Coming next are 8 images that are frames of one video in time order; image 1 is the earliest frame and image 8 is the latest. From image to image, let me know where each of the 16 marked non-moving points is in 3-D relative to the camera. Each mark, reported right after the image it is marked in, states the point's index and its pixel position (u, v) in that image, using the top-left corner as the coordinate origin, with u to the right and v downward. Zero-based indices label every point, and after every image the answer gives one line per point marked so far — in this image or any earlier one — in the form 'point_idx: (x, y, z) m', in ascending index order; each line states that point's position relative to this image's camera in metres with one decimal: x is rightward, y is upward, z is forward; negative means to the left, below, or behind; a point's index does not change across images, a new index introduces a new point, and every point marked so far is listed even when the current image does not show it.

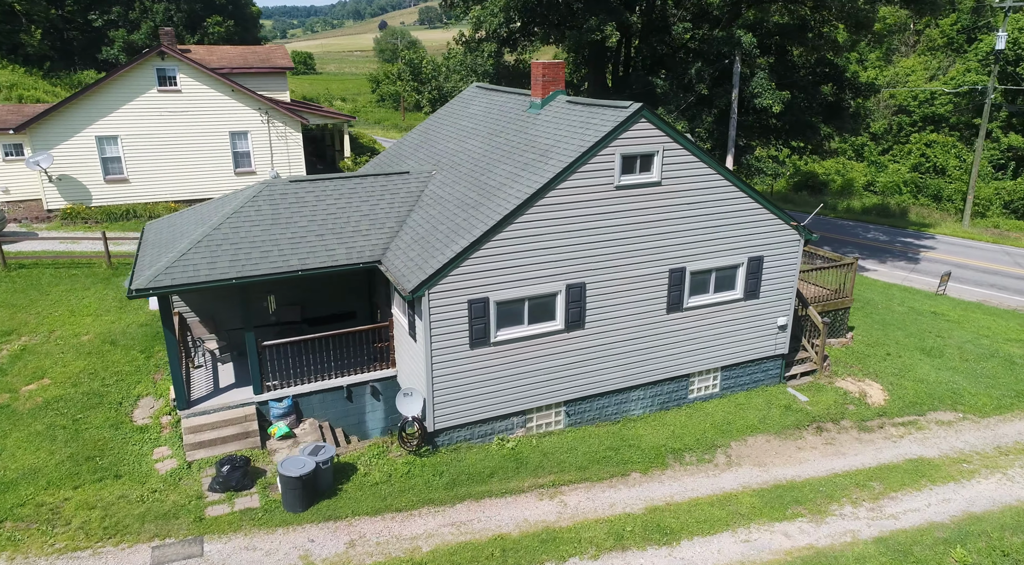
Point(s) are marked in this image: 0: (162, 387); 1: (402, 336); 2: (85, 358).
0: (-7.1, -2.1, +14.8) m
1: (-2.1, -1.0, +13.8) m
2: (-9.2, -1.6, +15.7) m
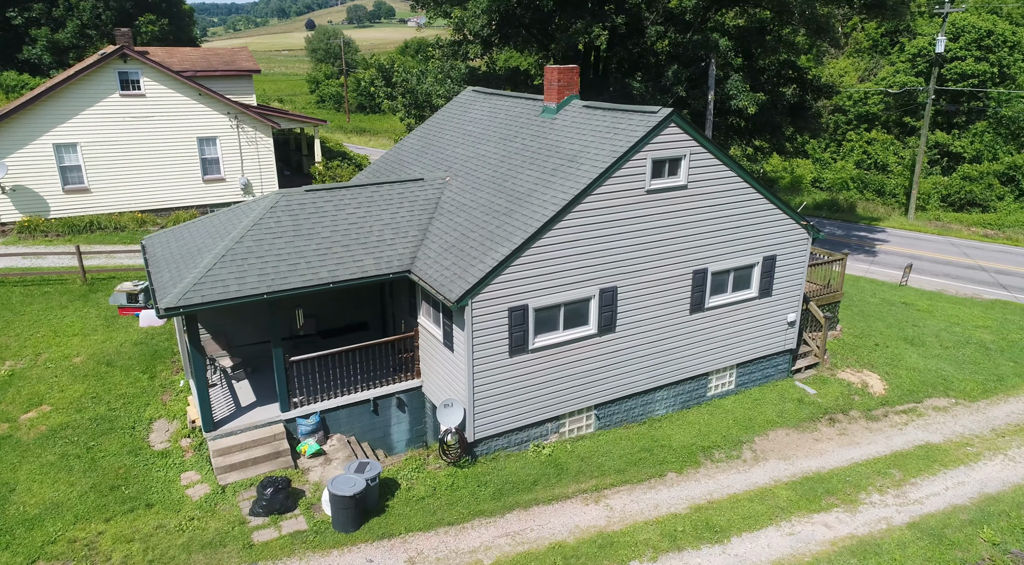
0: (-6.6, -2.4, +14.1) m
1: (-1.5, -1.2, +13.6) m
2: (-8.8, -2.0, +14.8) m
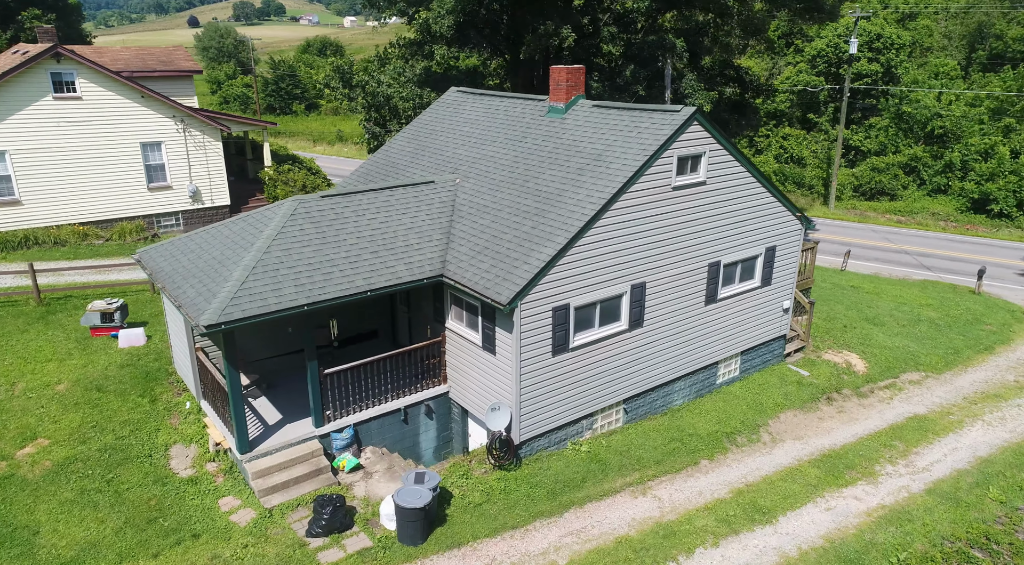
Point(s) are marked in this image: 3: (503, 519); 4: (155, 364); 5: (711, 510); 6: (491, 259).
0: (-5.9, -2.7, +13.2) m
1: (-0.9, -1.2, +13.4) m
2: (-8.2, -2.4, +13.6) m
3: (-0.1, -3.8, +11.6) m
4: (-7.6, -1.8, +15.5) m
5: (+3.4, -3.8, +12.2) m
6: (-0.4, +0.4, +12.7) m
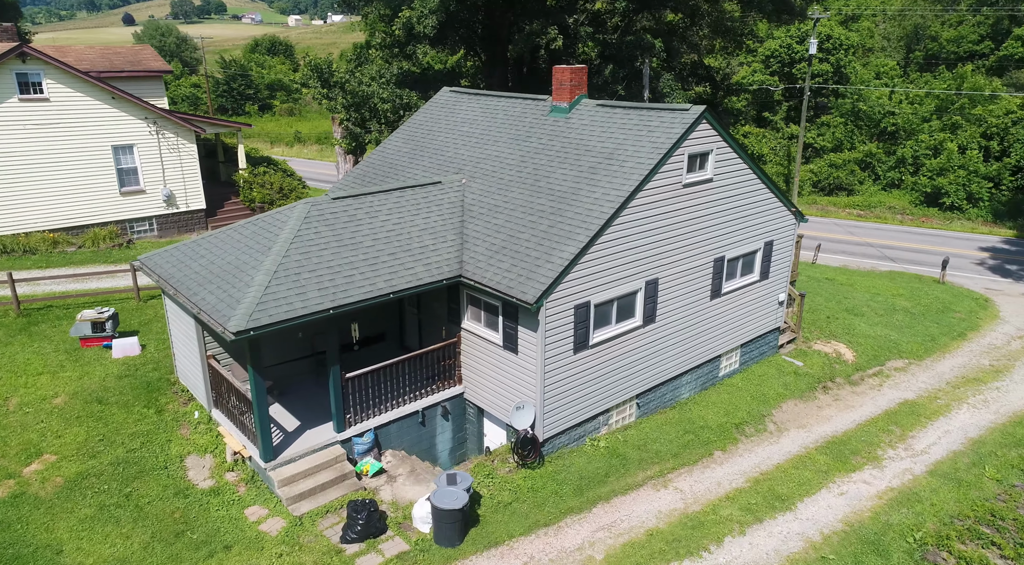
0: (-5.5, -2.8, +12.9) m
1: (-0.6, -1.2, +13.4) m
2: (-7.9, -2.6, +13.1) m
3: (+0.4, -3.8, +11.6) m
4: (-7.4, -1.9, +15.0) m
5: (+3.8, -3.8, +12.5) m
6: (0.0, +0.4, +12.7) m
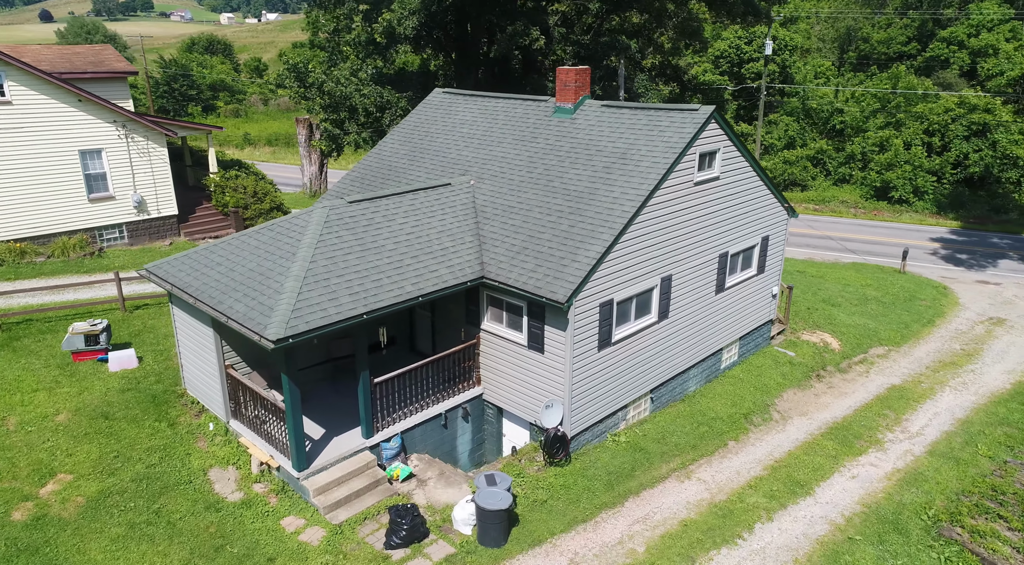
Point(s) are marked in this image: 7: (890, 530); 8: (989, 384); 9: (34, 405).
0: (-5.0, -3.0, +12.6) m
1: (-0.2, -1.3, +13.5) m
2: (-7.4, -2.8, +12.6) m
3: (+1.0, -3.8, +11.8) m
4: (-7.1, -2.1, +14.5) m
5: (+4.4, -3.7, +12.9) m
6: (+0.4, +0.4, +12.8) m
7: (+6.3, -4.1, +12.0) m
8: (+11.9, -2.5, +18.1) m
9: (-9.0, -2.3, +13.7) m
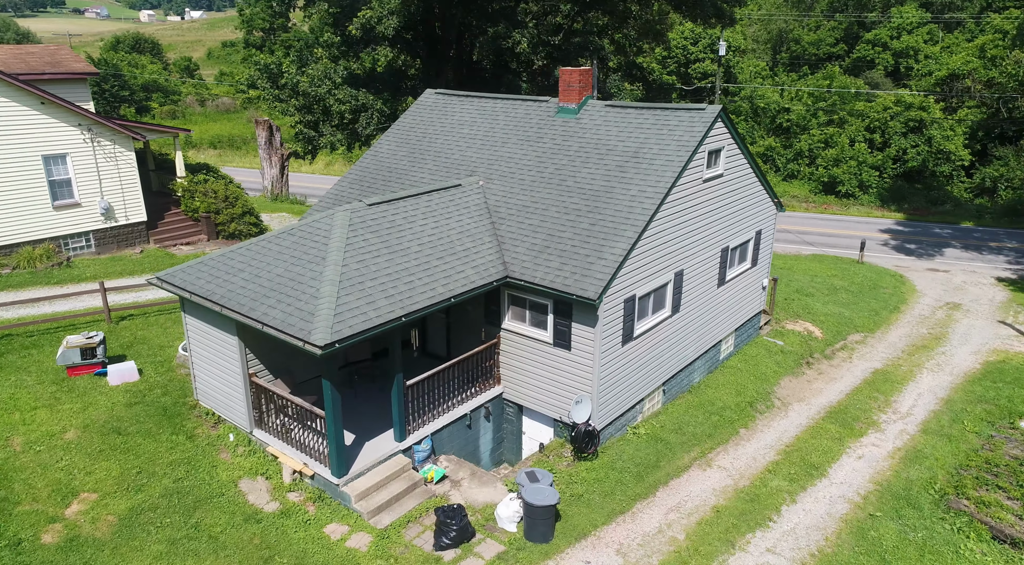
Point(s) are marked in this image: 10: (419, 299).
0: (-4.4, -3.1, +12.3) m
1: (+0.3, -1.2, +13.6) m
2: (-6.8, -2.9, +12.1) m
3: (+1.6, -3.7, +12.0) m
4: (-6.7, -2.3, +14.0) m
5: (+4.9, -3.5, +13.5) m
6: (+0.8, +0.5, +13.0) m
7: (+6.9, -3.9, +12.7) m
8: (+11.9, -2.2, +19.3) m
9: (-8.6, -2.5, +13.0) m
10: (-1.5, -0.3, +11.6) m
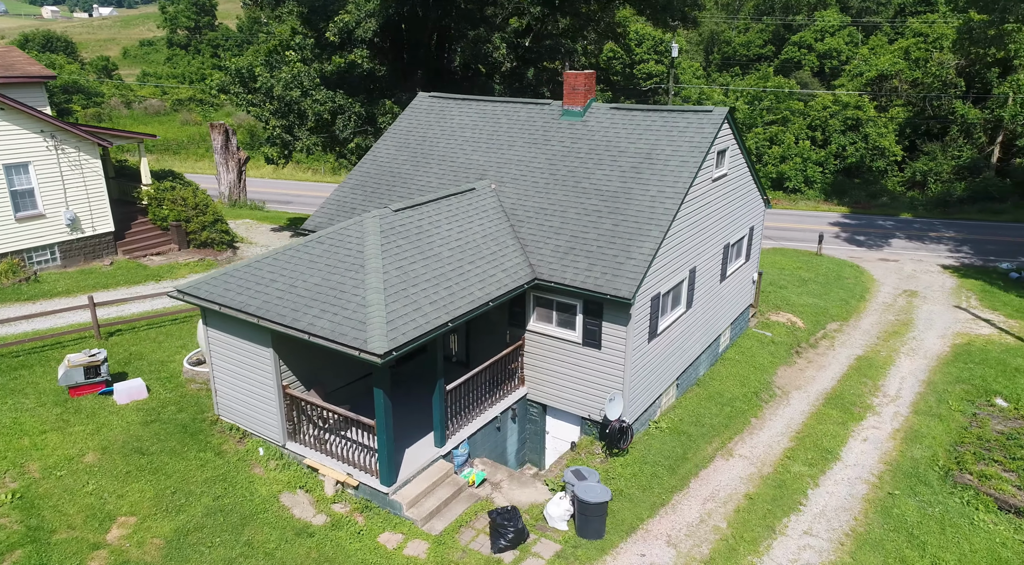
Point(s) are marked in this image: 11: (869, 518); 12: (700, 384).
0: (-3.7, -3.2, +12.0) m
1: (+0.8, -1.3, +13.8) m
2: (-6.1, -3.2, +11.7) m
3: (+2.4, -3.7, +12.3) m
4: (-6.2, -2.5, +13.6) m
5: (+5.4, -3.4, +14.1) m
6: (+1.3, +0.4, +13.2) m
7: (+7.5, -3.7, +13.5) m
8: (+11.9, -1.9, +20.5) m
9: (-7.9, -2.8, +12.4) m
10: (-0.8, -0.4, +11.6) m
11: (+6.1, -4.0, +12.3) m
12: (+4.3, -2.3, +16.7) m
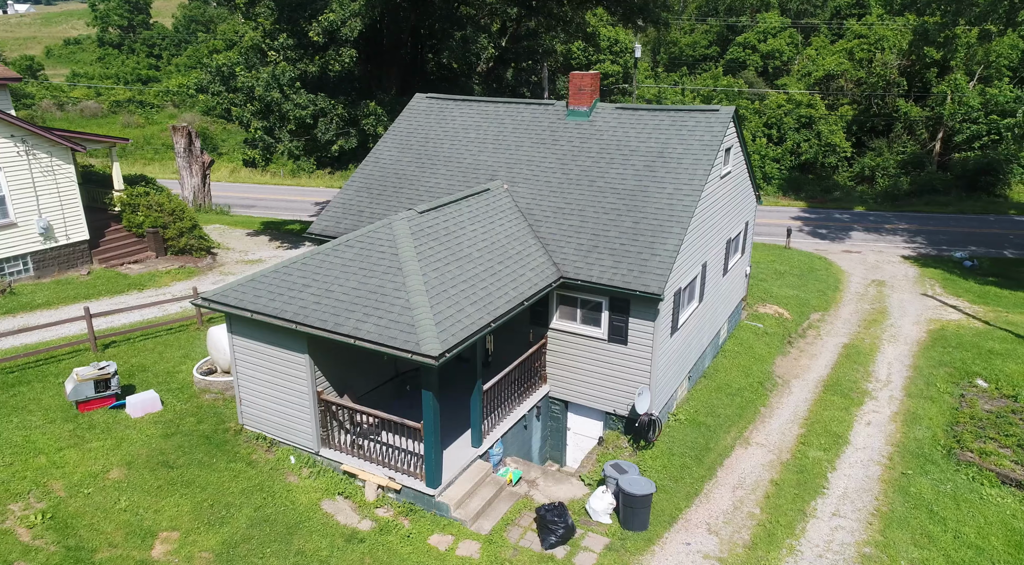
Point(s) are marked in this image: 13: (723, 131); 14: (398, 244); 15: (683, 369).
0: (-3.1, -3.3, +11.9) m
1: (+1.2, -1.2, +13.9) m
2: (-5.4, -3.3, +11.3) m
3: (+3.0, -3.6, +12.6) m
4: (-5.6, -2.6, +13.2) m
5: (+5.9, -3.2, +14.6) m
6: (+1.8, +0.5, +13.4) m
7: (+8.1, -3.5, +14.2) m
8: (+11.8, -1.6, +21.5) m
9: (-7.3, -3.0, +11.9) m
10: (-0.2, -0.3, +11.7) m
11: (+6.7, -3.8, +12.9) m
12: (+4.6, -2.2, +17.1) m
13: (+4.3, +3.1, +14.8) m
14: (-1.9, +0.6, +12.0) m
15: (+3.6, -1.9, +15.3) m
